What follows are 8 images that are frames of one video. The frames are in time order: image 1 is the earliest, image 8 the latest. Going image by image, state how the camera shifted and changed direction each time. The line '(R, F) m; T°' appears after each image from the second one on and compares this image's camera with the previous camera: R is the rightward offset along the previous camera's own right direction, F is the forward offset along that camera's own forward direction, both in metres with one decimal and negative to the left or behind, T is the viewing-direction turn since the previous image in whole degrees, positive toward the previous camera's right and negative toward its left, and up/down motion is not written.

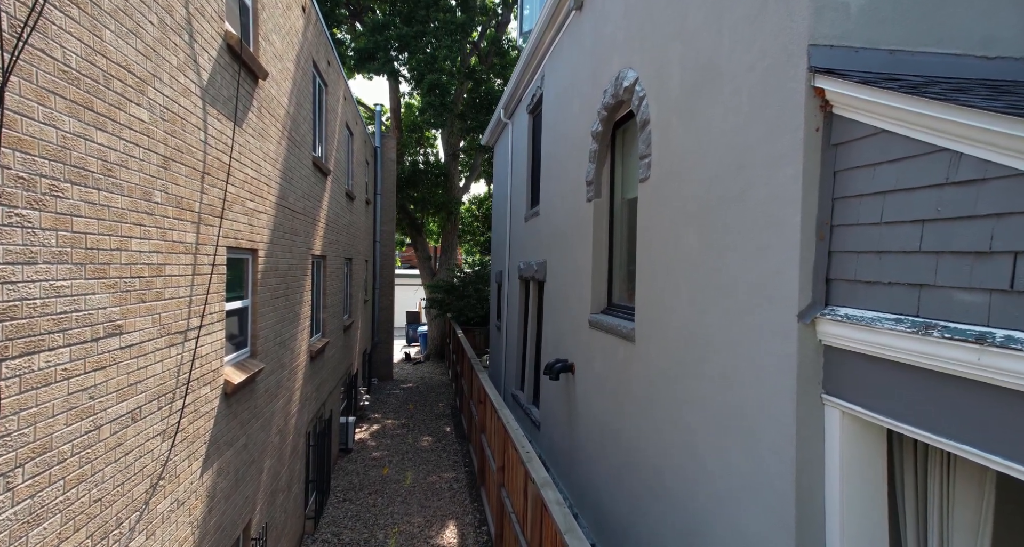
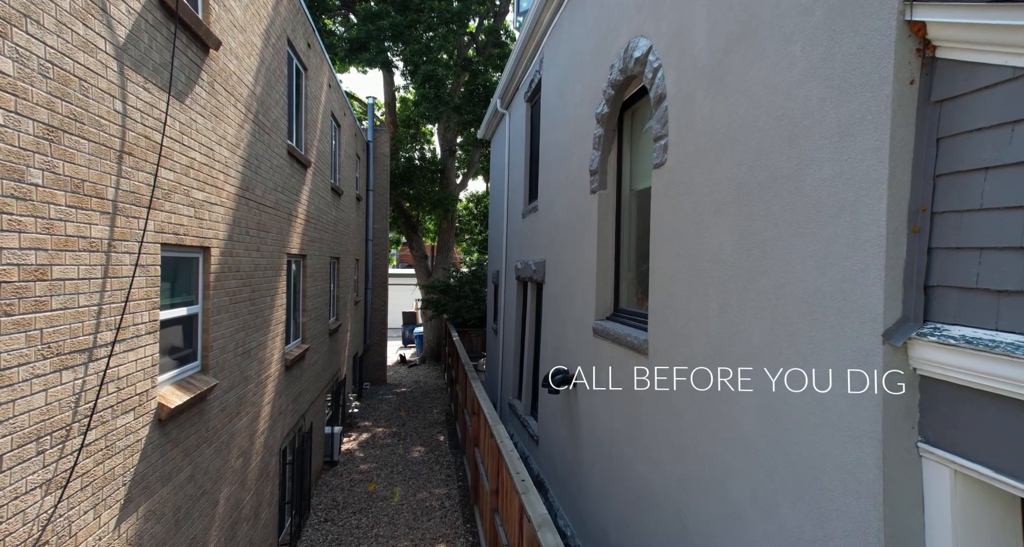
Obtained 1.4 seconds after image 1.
(+0.1, +0.6) m; 0°
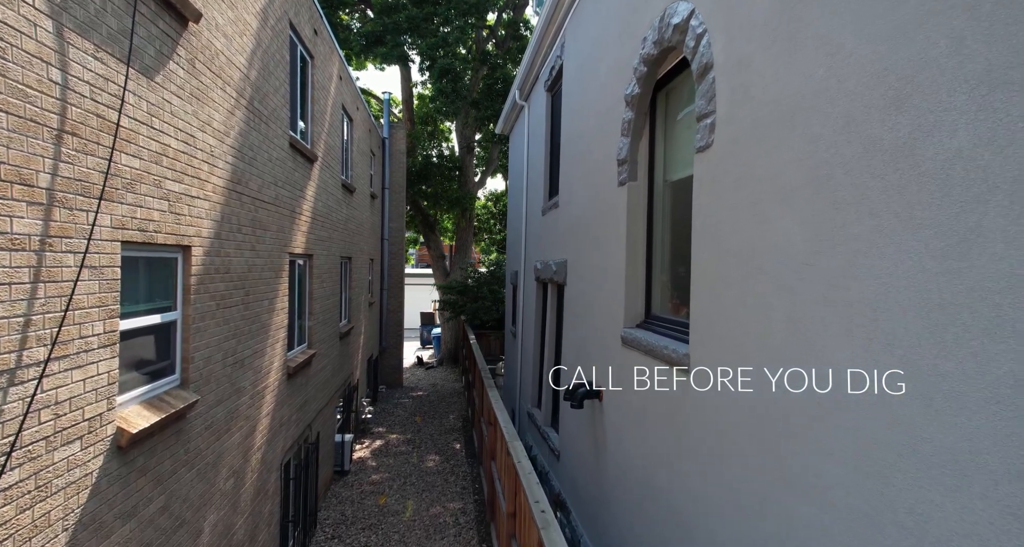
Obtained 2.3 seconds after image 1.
(0.0, +0.5) m; -2°
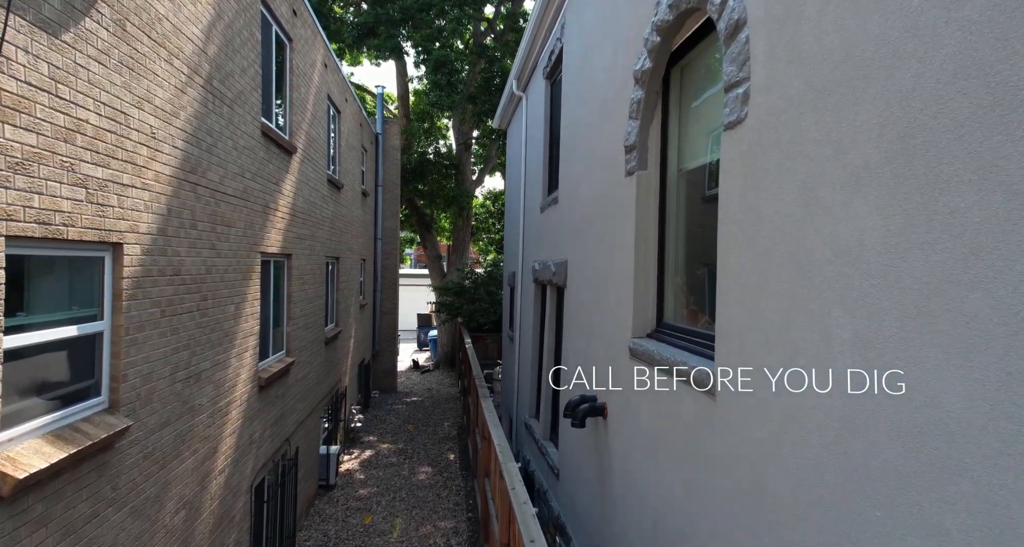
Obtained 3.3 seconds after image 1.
(+0.1, +0.6) m; 0°
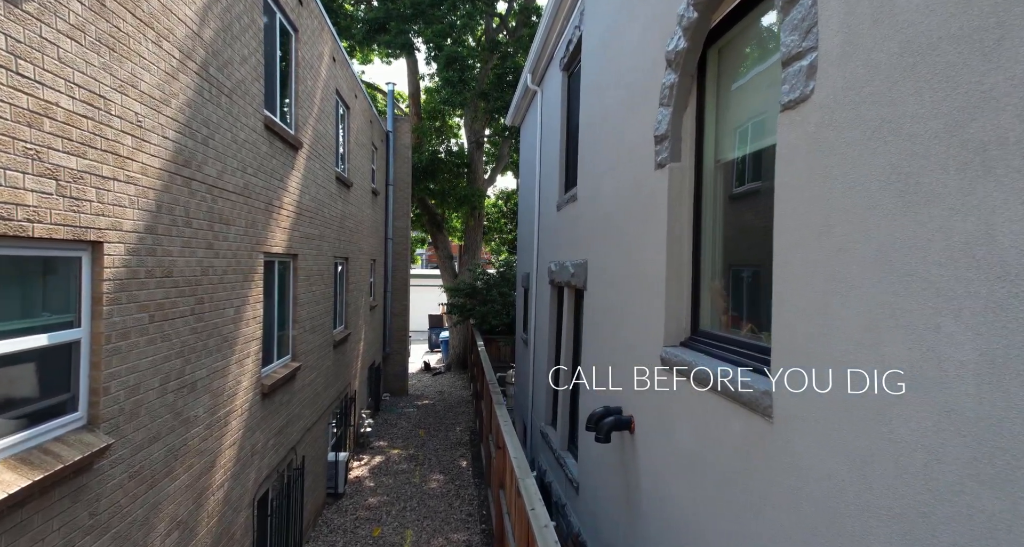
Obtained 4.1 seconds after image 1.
(-0.1, +0.3) m; -1°
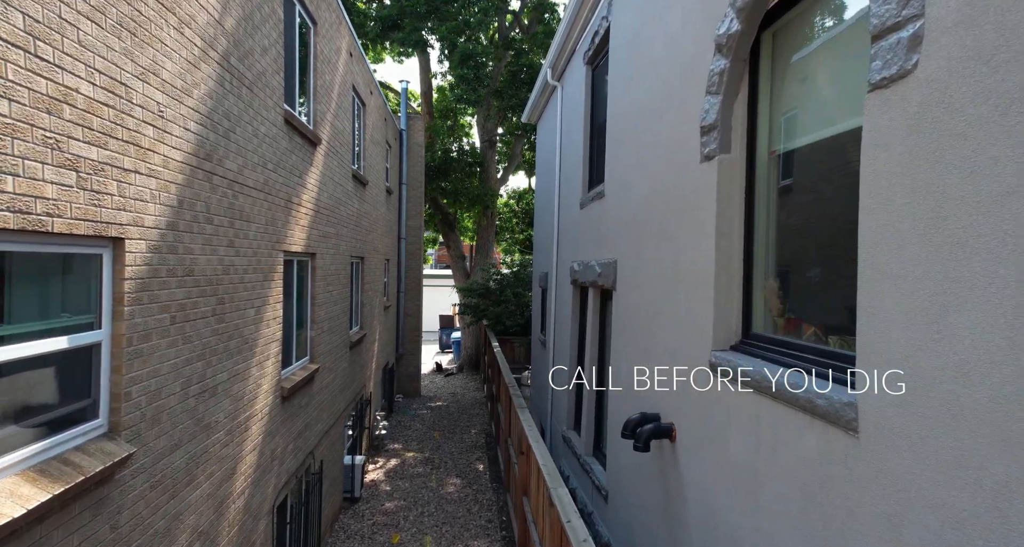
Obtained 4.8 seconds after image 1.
(-0.2, +0.2) m; -1°
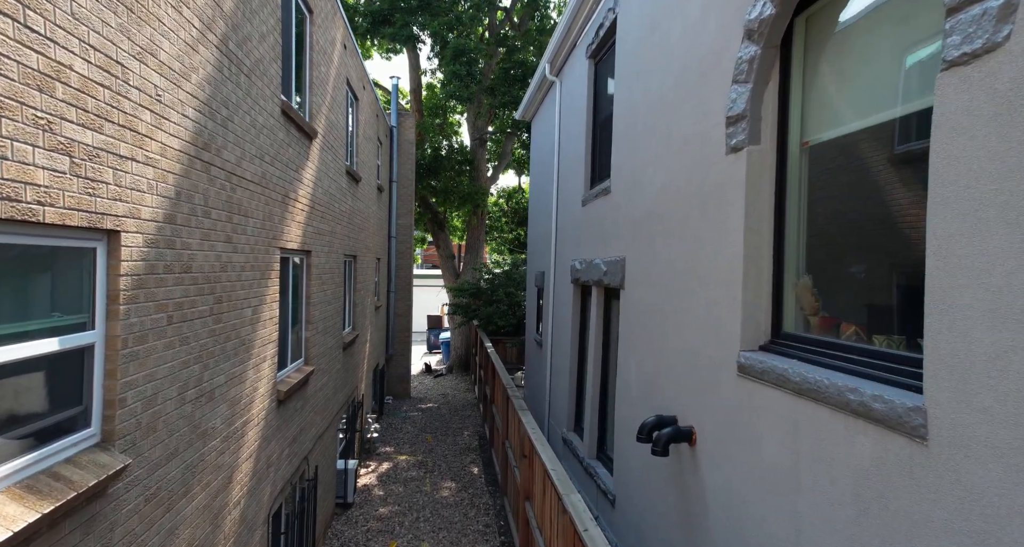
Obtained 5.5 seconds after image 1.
(-0.2, +0.2) m; +2°
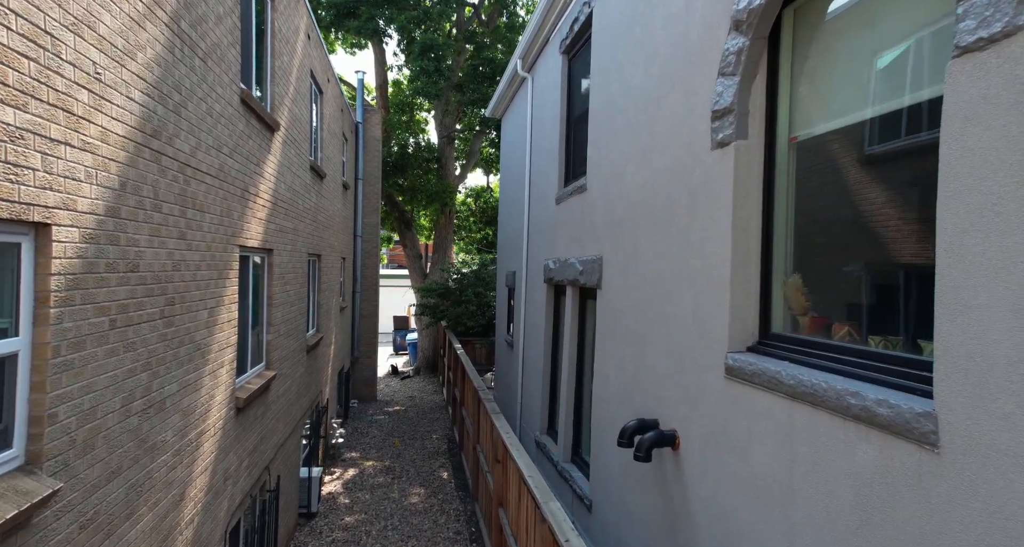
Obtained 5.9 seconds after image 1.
(-0.1, +0.2) m; +3°
